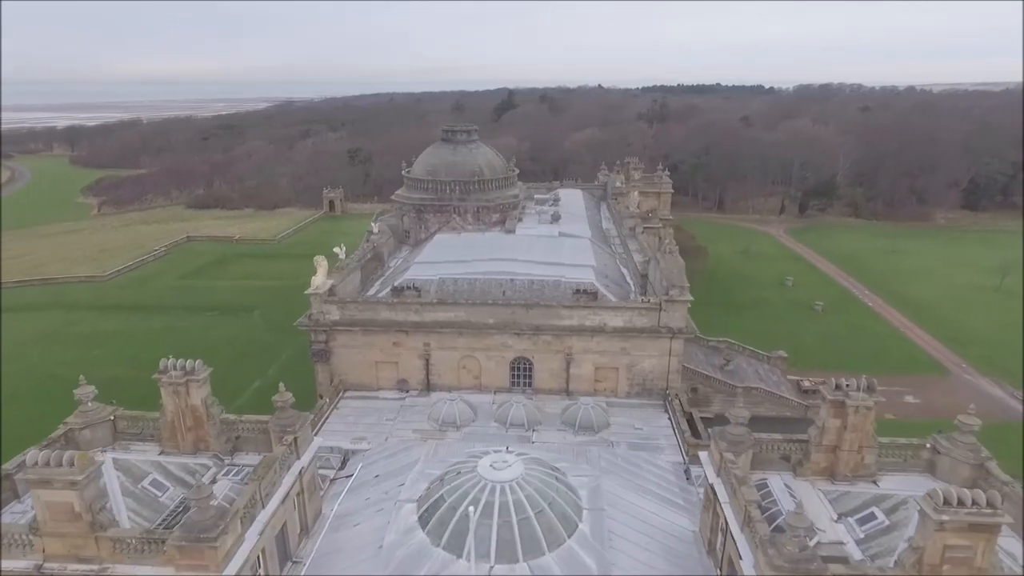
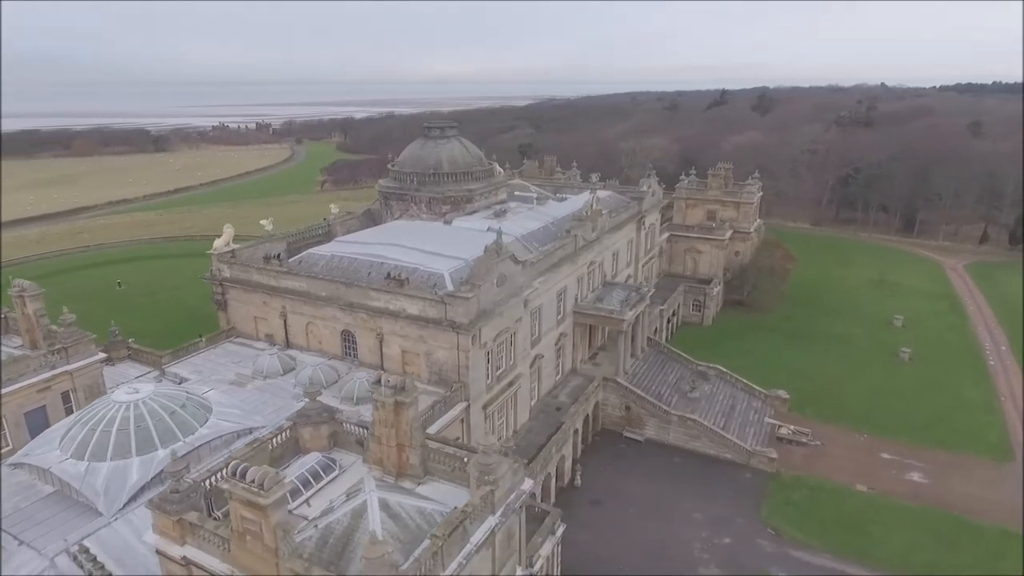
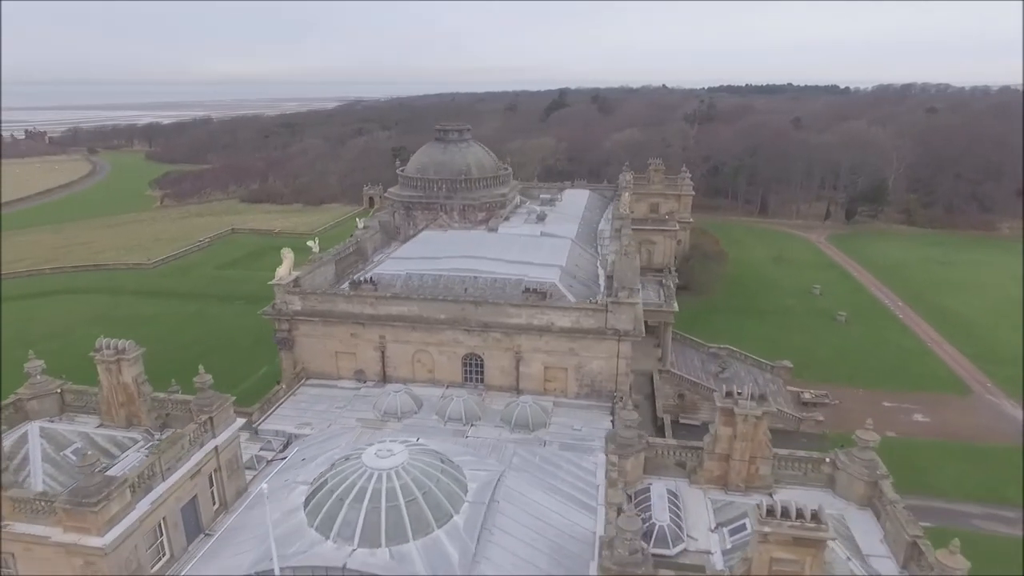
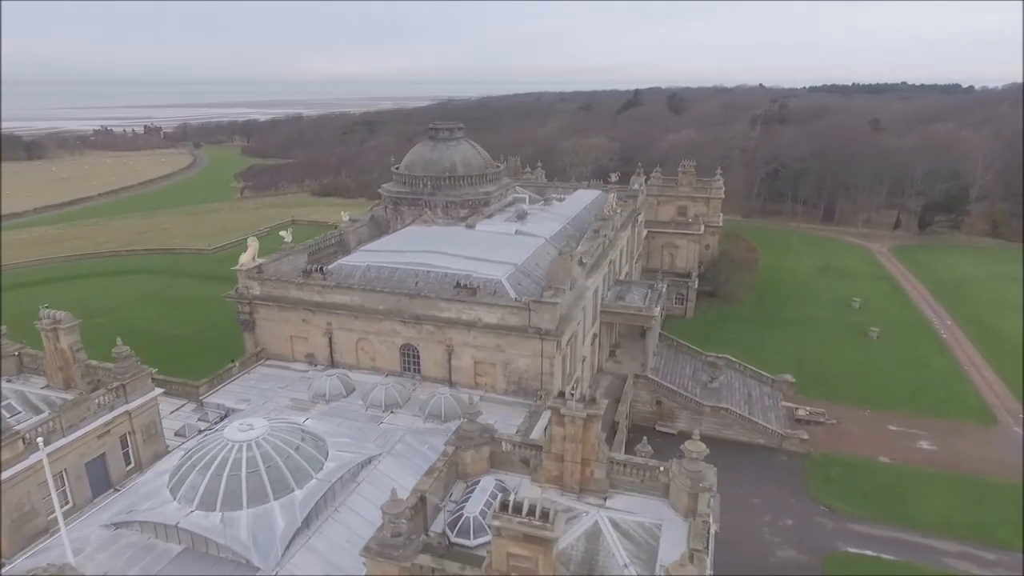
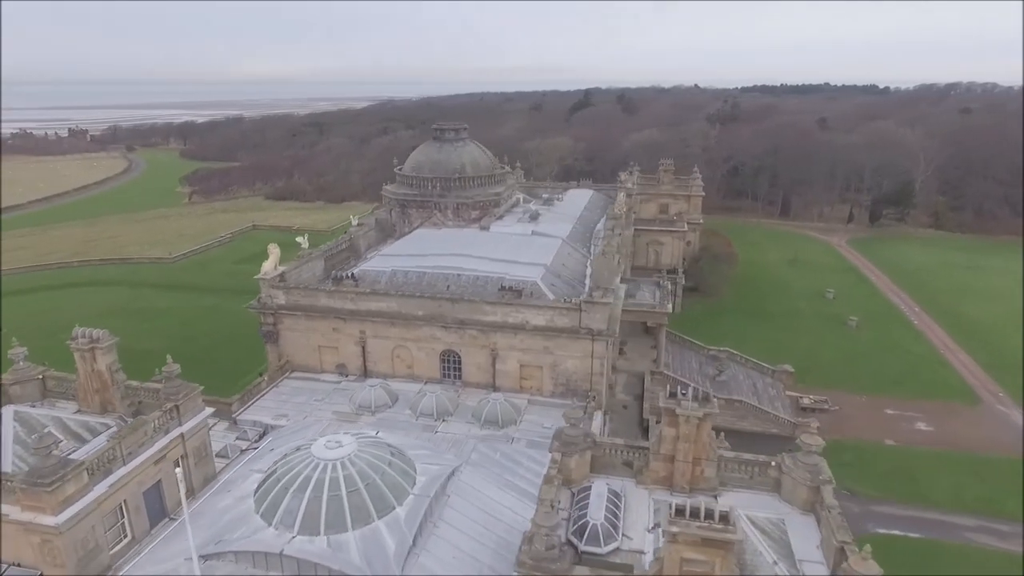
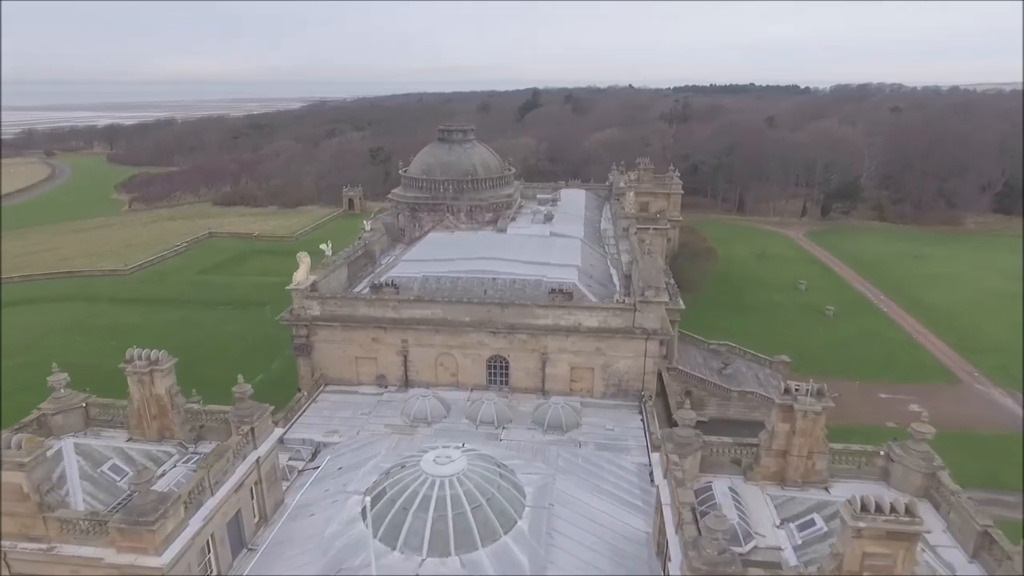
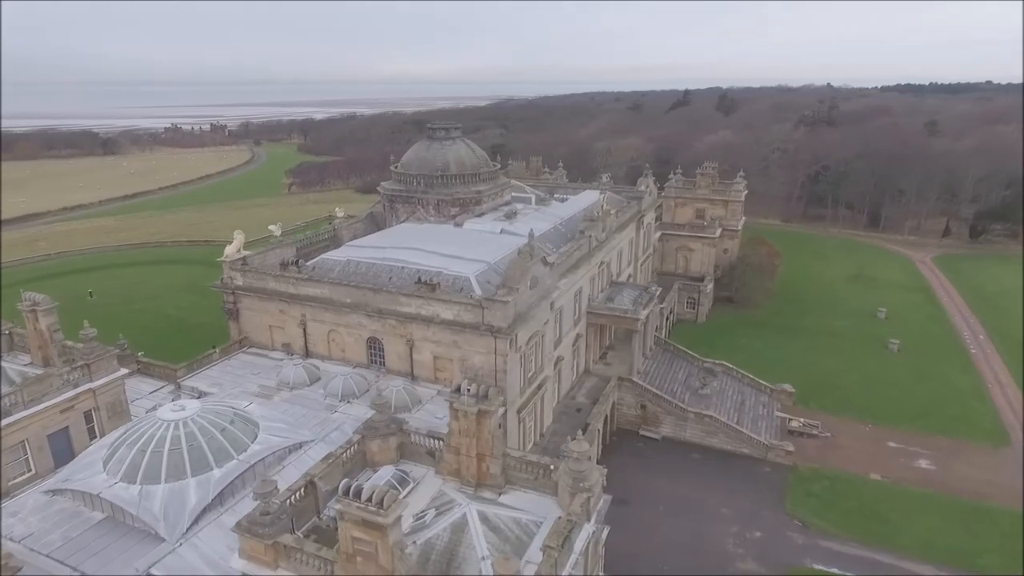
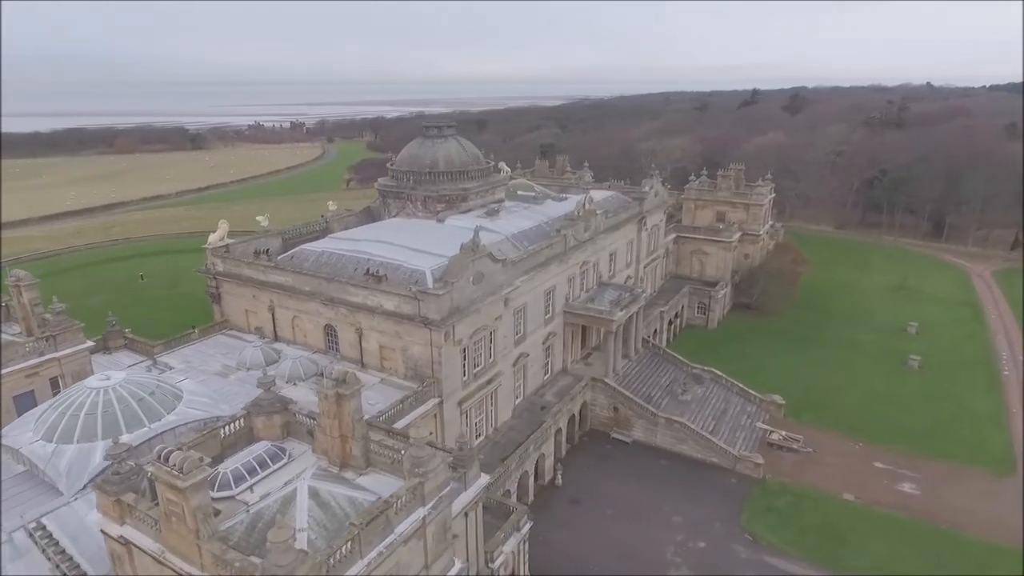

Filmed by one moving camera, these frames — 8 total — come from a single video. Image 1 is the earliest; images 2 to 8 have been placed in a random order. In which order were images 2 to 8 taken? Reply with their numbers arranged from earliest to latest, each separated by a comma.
6, 3, 5, 4, 7, 2, 8
